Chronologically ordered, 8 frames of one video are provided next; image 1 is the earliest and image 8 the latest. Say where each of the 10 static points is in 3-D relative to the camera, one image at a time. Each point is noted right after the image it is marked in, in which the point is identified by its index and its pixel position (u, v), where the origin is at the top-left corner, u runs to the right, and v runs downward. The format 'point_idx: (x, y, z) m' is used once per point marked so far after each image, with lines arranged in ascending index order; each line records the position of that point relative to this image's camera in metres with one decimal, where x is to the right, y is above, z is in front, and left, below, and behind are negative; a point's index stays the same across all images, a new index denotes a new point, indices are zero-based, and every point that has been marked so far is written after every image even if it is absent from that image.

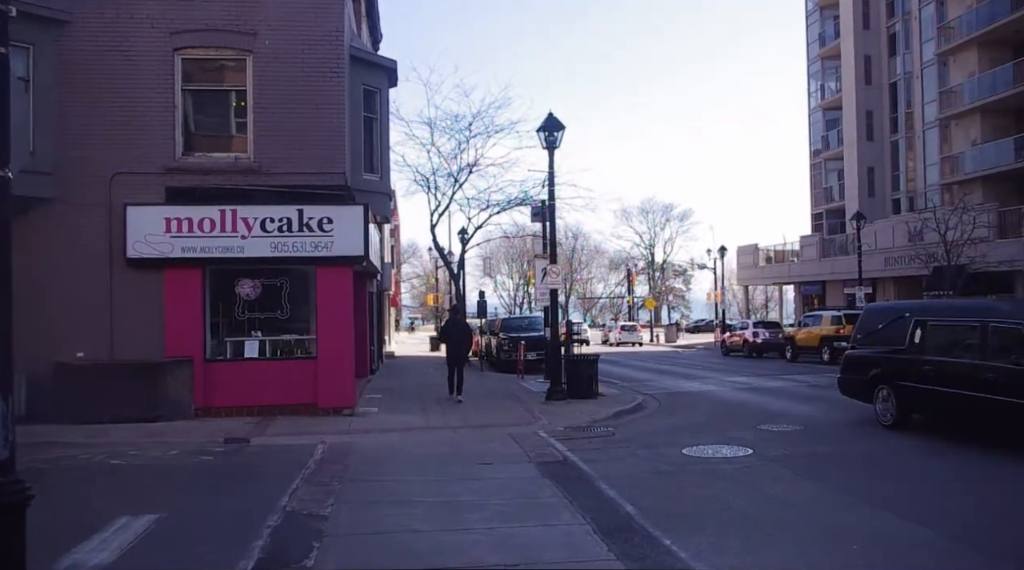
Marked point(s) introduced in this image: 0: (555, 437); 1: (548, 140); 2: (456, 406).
0: (+0.7, -2.5, +13.0) m
1: (+0.8, +3.0, +16.9) m
2: (-1.1, -2.5, +16.2) m
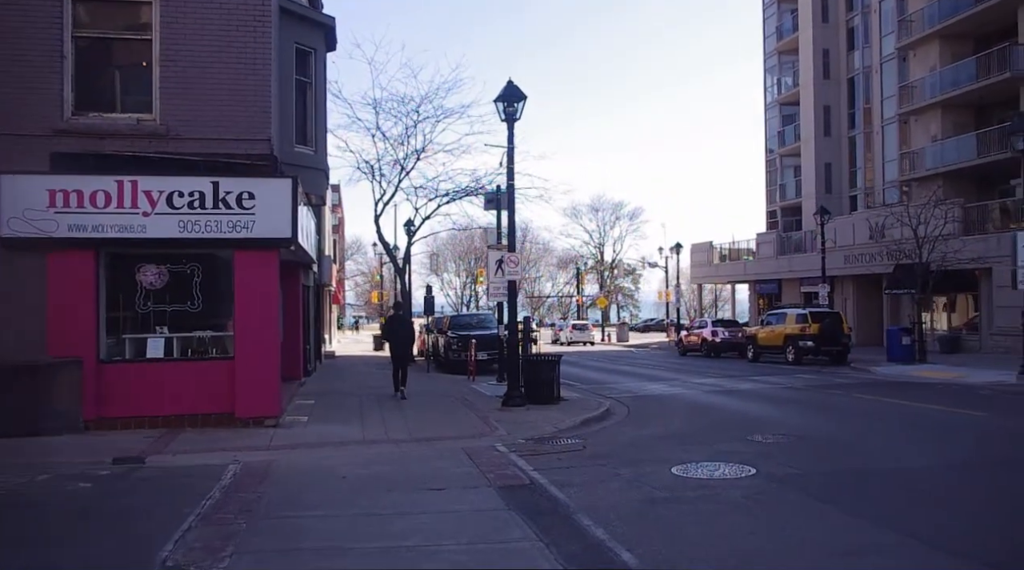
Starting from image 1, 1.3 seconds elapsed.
0: (+0.1, -2.3, +11.0) m
1: (-0.1, +3.2, +14.9) m
2: (-2.0, -2.3, +14.1) m
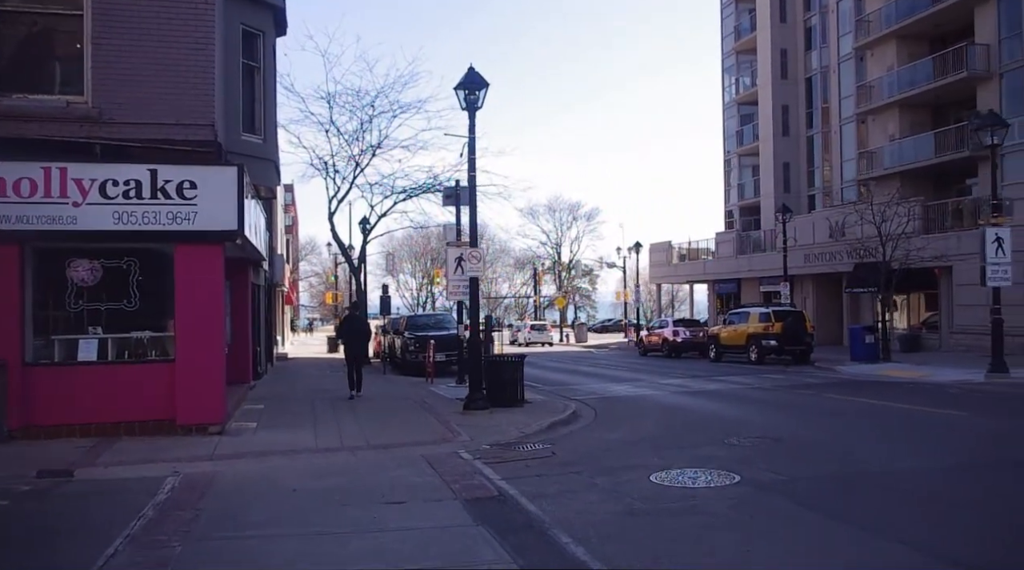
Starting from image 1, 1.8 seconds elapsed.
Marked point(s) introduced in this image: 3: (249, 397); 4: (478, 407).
0: (-0.4, -2.2, +10.2) m
1: (-0.8, +3.3, +14.2) m
2: (-2.6, -2.2, +13.3) m
3: (-5.3, -2.3, +16.3) m
4: (-0.6, -2.1, +14.0) m
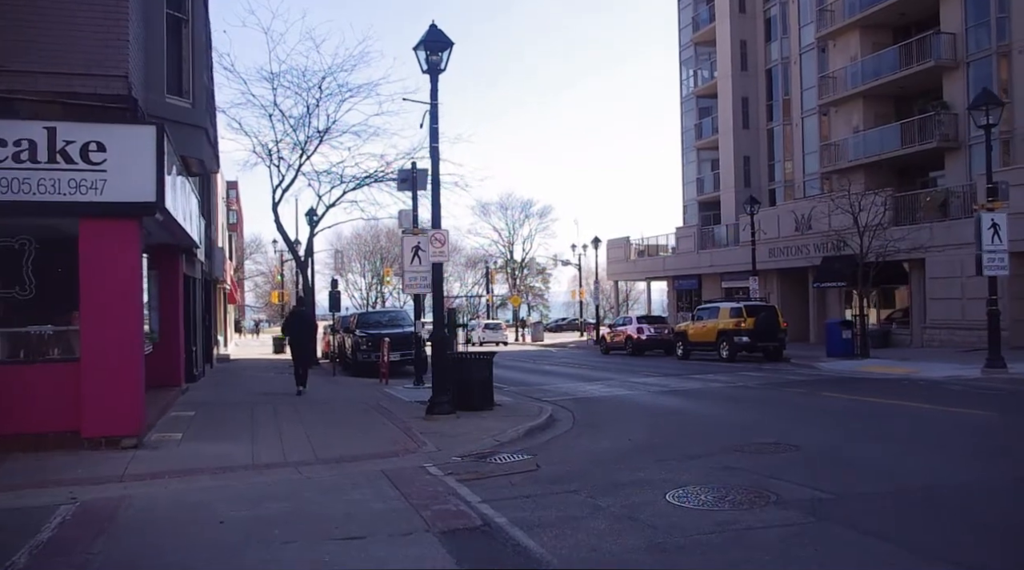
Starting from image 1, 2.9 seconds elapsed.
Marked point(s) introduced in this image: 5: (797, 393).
0: (-0.6, -2.0, +8.5) m
1: (-1.2, +3.5, +12.4) m
2: (-3.0, -2.0, +11.4) m
3: (-5.9, -2.1, +14.3) m
4: (-1.1, -1.9, +12.2) m
5: (+5.9, -2.3, +16.6) m
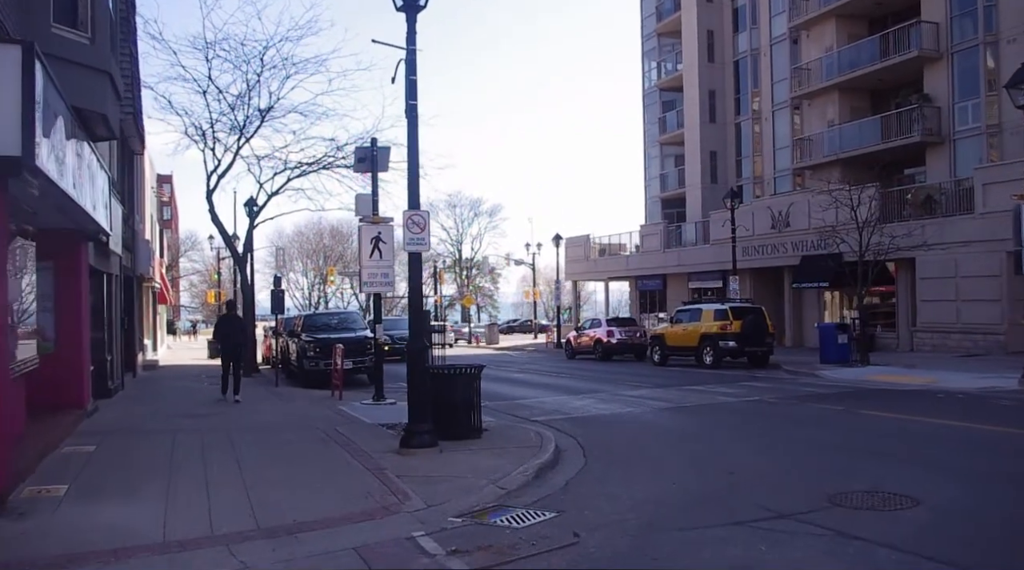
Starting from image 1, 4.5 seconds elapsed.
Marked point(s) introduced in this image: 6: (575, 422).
0: (-0.4, -2.0, +5.9) m
1: (-1.3, +3.5, +9.7) m
2: (-3.0, -2.0, +8.6) m
3: (-6.1, -2.0, +11.3) m
4: (-1.1, -1.9, +9.6) m
5: (+5.5, -2.2, +14.4) m
6: (+1.0, -2.2, +13.1) m
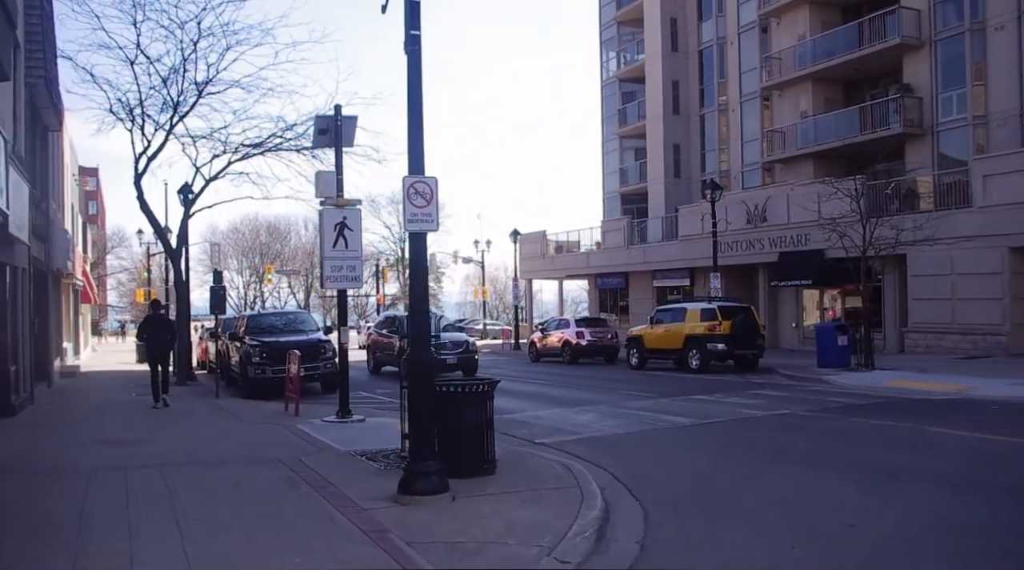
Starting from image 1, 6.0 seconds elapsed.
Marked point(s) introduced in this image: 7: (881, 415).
0: (+0.2, -1.9, +3.6) m
1: (-0.9, +3.6, +7.3) m
2: (-2.6, -1.9, +6.1) m
3: (-5.9, -2.0, +8.5) m
4: (-0.8, -1.8, +7.2) m
5: (+5.5, -2.2, +12.5) m
6: (+1.1, -2.1, +10.9) m
7: (+6.1, -2.1, +13.3) m
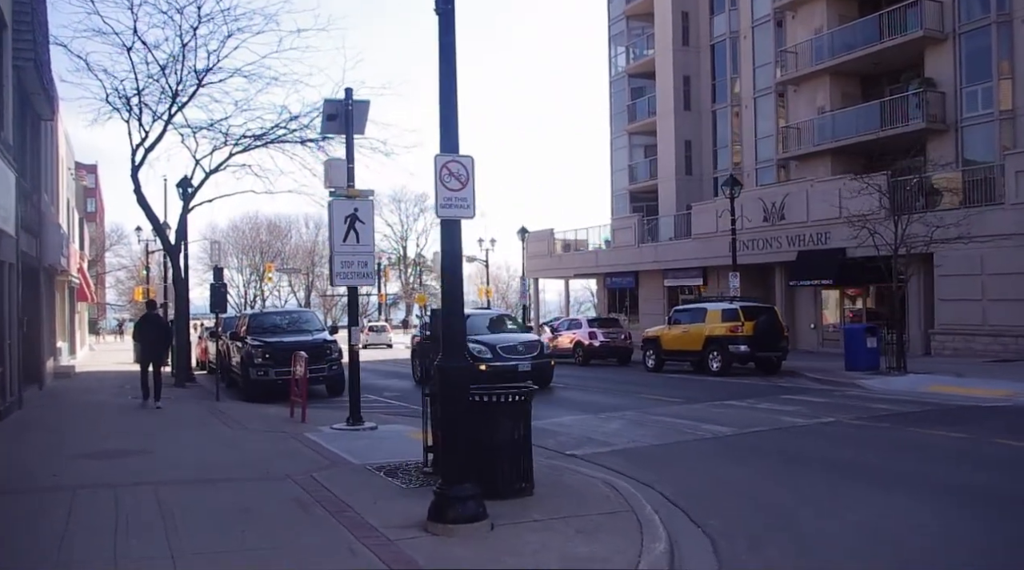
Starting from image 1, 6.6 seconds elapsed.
0: (+0.6, -1.9, +2.6) m
1: (-0.6, +3.6, +6.4) m
2: (-2.2, -1.9, +5.1) m
3: (-5.5, -1.9, +7.6) m
4: (-0.4, -1.8, +6.2) m
5: (+5.8, -2.2, +11.5) m
6: (+1.4, -2.1, +9.9) m
7: (+6.4, -2.1, +12.3) m
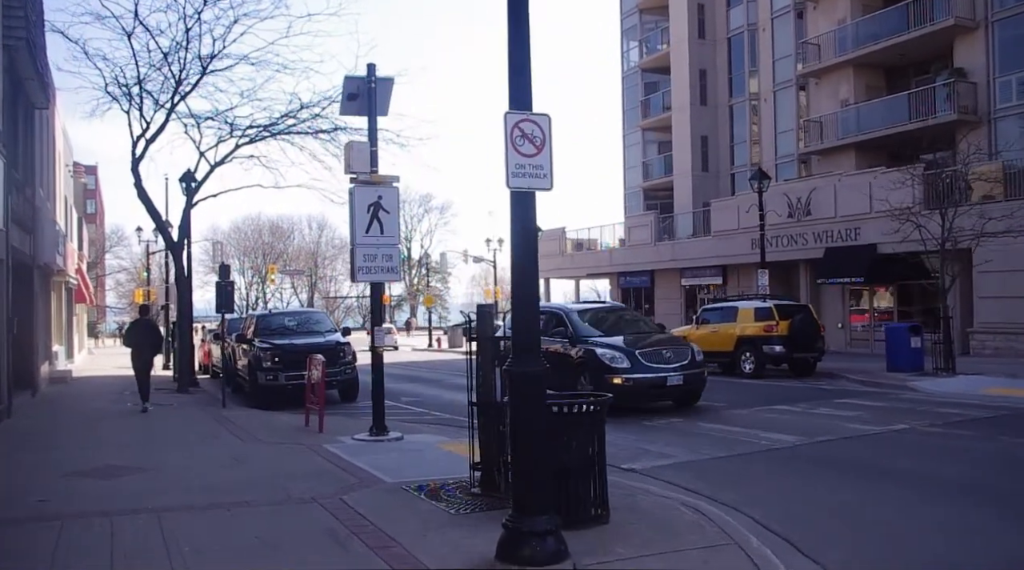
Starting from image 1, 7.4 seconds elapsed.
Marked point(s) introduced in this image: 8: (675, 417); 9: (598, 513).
0: (+1.1, -1.8, +1.5) m
1: (0.0, +3.7, +5.3) m
2: (-1.6, -1.8, +4.0) m
3: (-5.0, -1.8, +6.5) m
4: (+0.1, -1.7, +5.1) m
5: (+6.4, -2.1, +10.4) m
6: (+2.0, -2.0, +8.8) m
7: (+7.0, -2.0, +11.2) m
8: (+2.6, -2.1, +12.9) m
9: (+0.7, -1.7, +6.1) m
